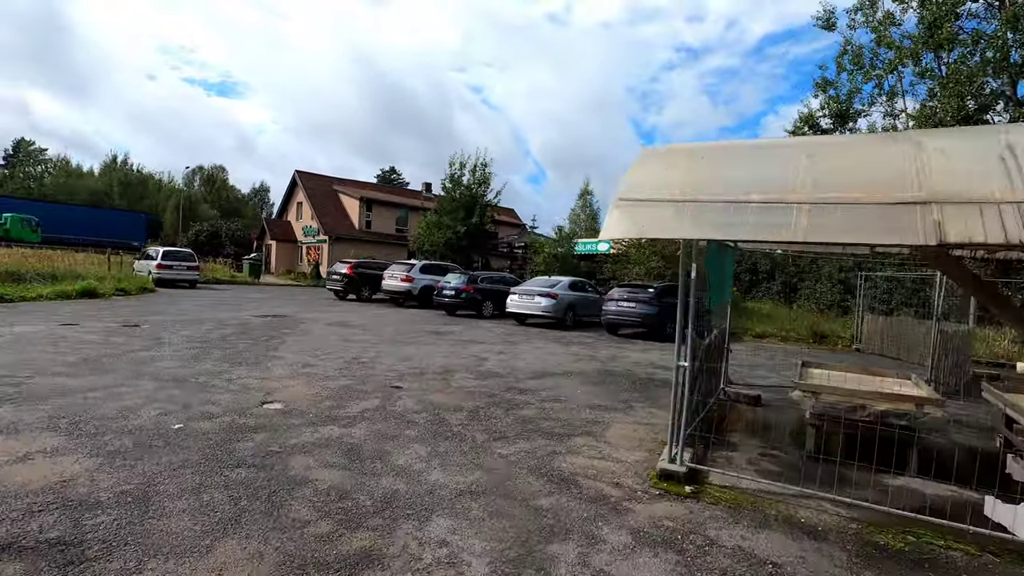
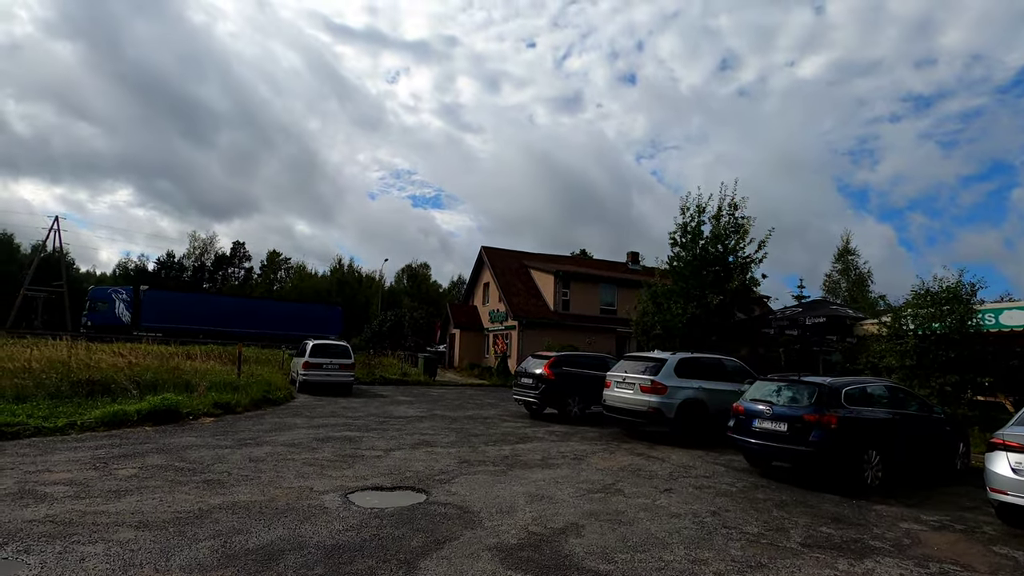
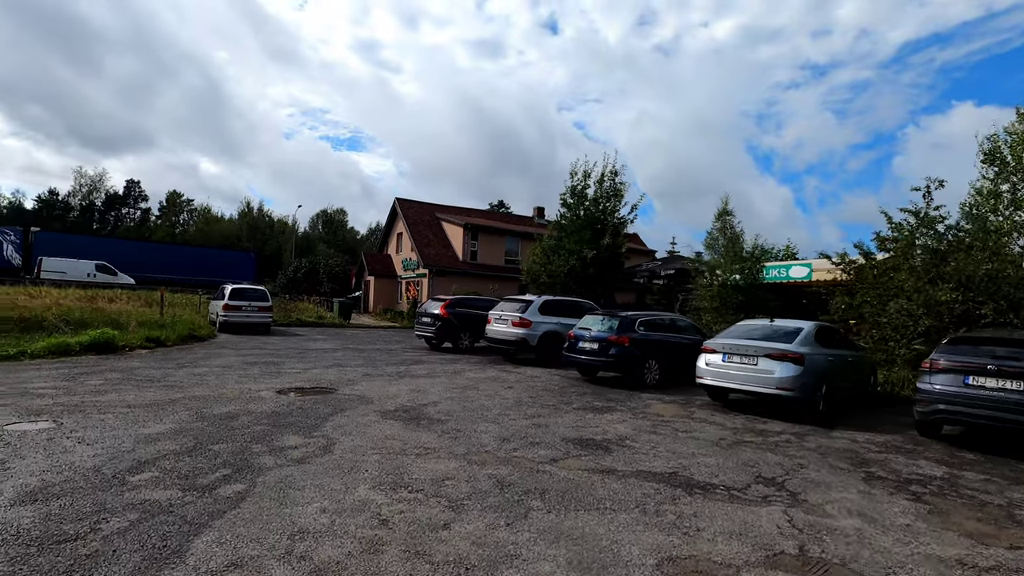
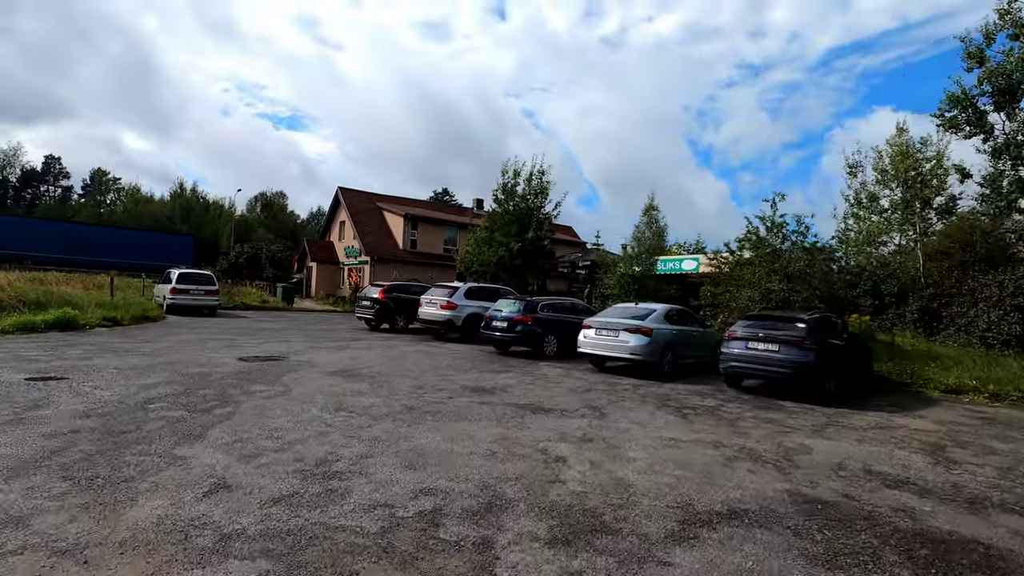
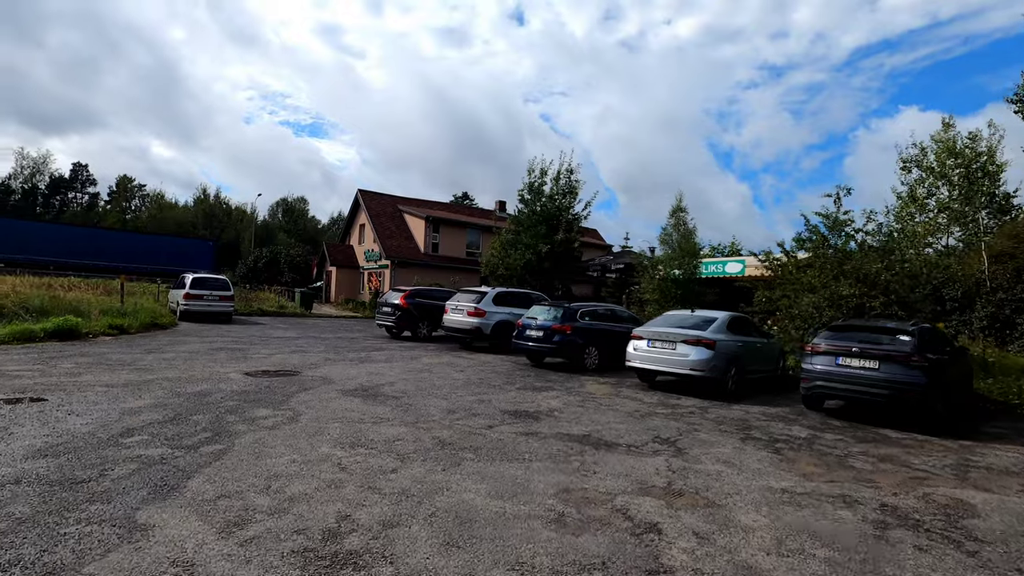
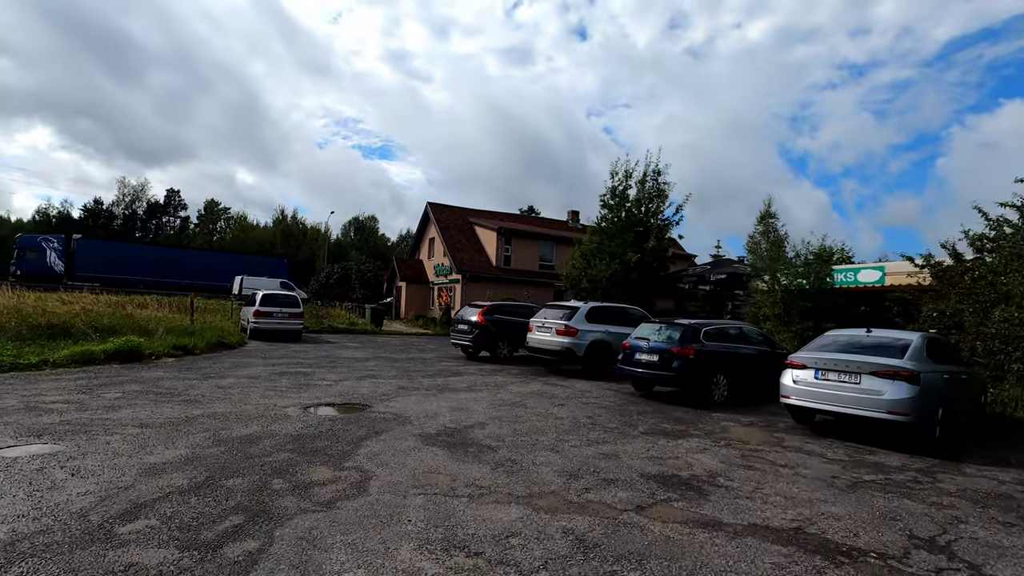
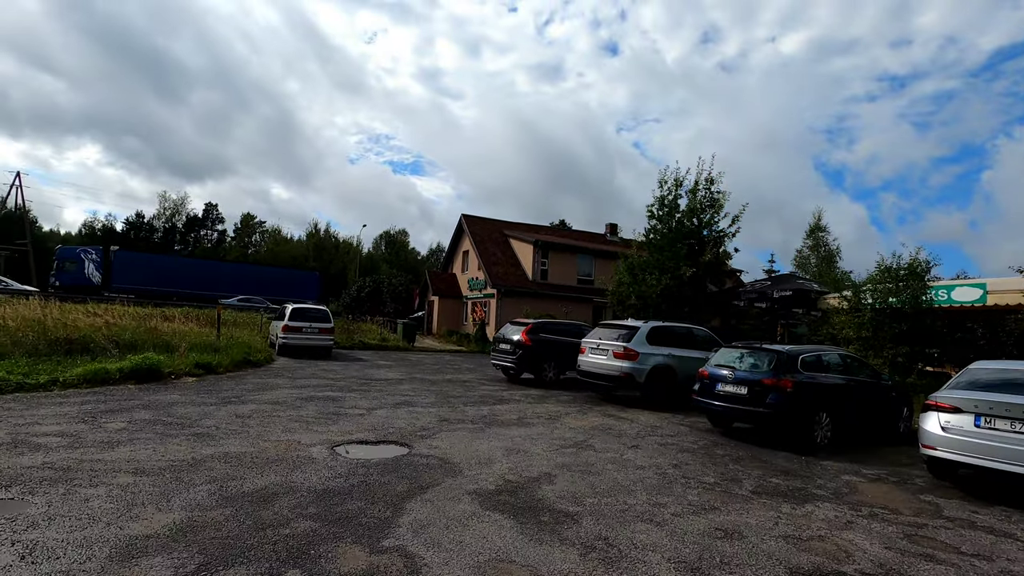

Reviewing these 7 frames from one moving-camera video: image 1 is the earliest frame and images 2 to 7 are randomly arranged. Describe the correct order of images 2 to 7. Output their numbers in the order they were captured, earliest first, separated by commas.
4, 5, 3, 6, 7, 2
